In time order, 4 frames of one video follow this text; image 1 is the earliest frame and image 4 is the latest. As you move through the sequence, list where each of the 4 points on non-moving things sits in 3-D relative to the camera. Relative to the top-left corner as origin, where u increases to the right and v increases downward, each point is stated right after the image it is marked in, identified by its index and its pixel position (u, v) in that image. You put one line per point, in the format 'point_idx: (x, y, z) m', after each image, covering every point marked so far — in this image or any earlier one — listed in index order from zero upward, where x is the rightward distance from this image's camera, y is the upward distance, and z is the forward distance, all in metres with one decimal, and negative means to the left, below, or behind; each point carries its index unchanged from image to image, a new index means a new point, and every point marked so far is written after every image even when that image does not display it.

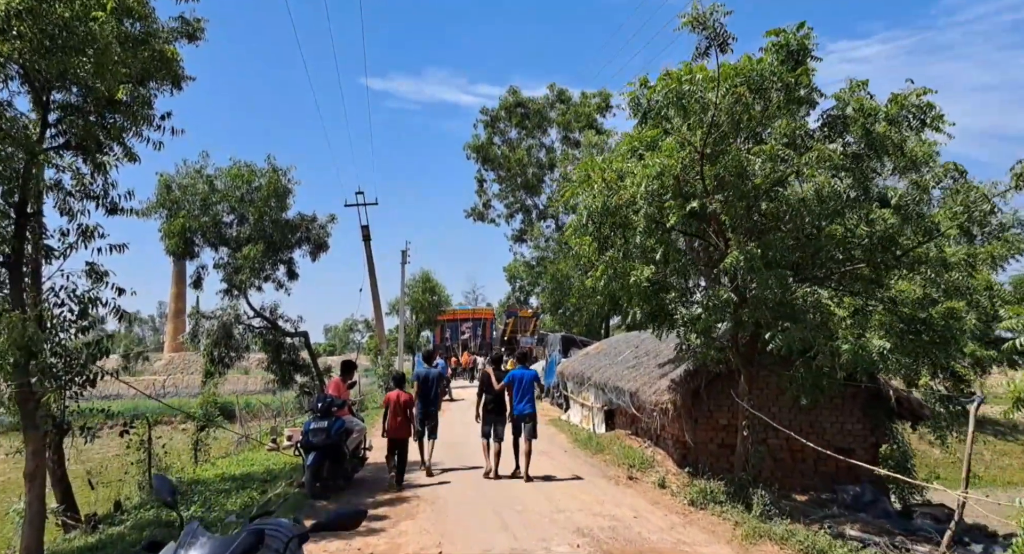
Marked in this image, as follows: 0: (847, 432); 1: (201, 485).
0: (+4.7, -2.2, +12.5) m
1: (-4.7, -3.1, +13.2) m
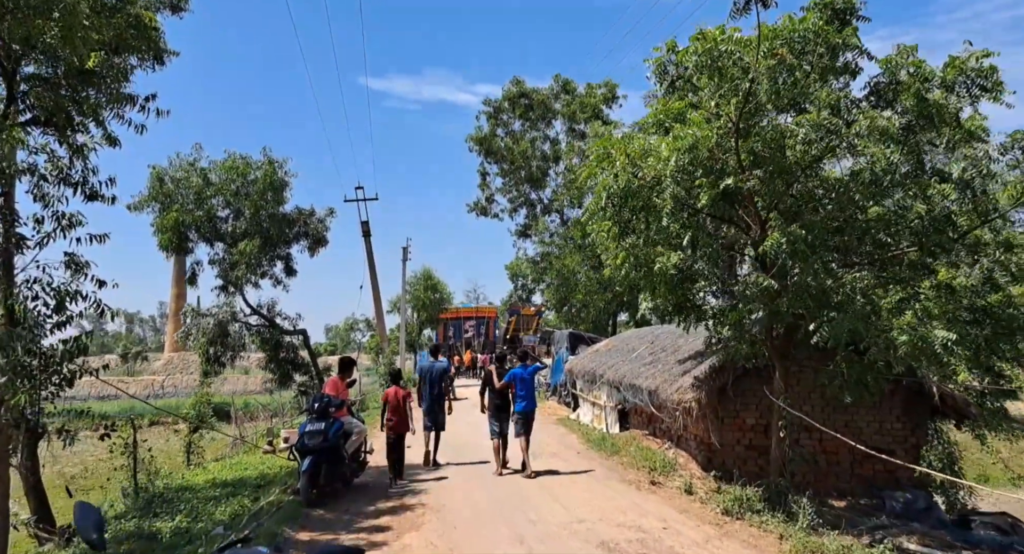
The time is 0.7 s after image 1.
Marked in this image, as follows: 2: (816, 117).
0: (+4.9, -2.0, +11.5) m
1: (-4.5, -3.0, +12.3) m
2: (+3.0, +1.6, +8.6) m
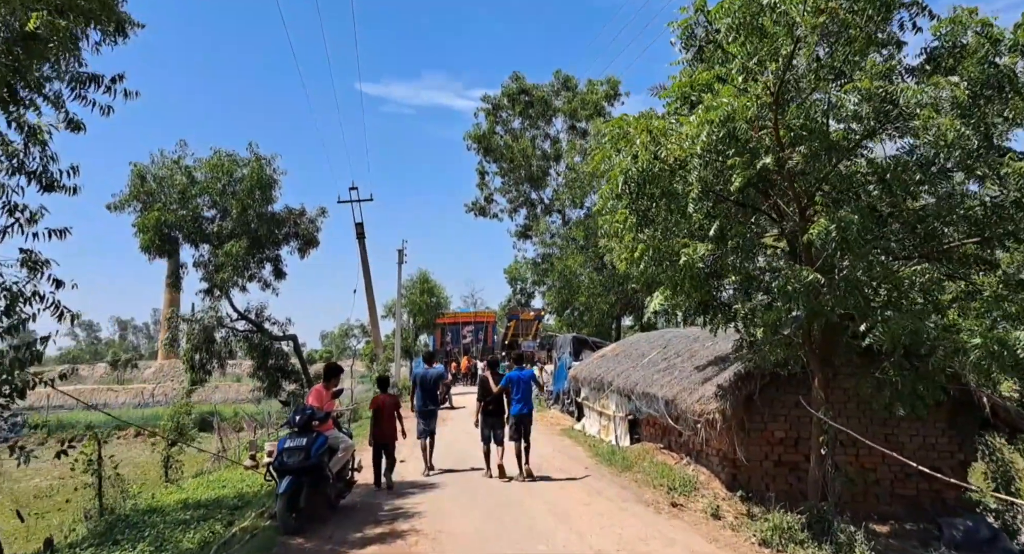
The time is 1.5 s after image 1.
0: (+4.9, -2.0, +10.4) m
1: (-4.5, -3.0, +11.1) m
2: (+3.0, +1.6, +7.5) m
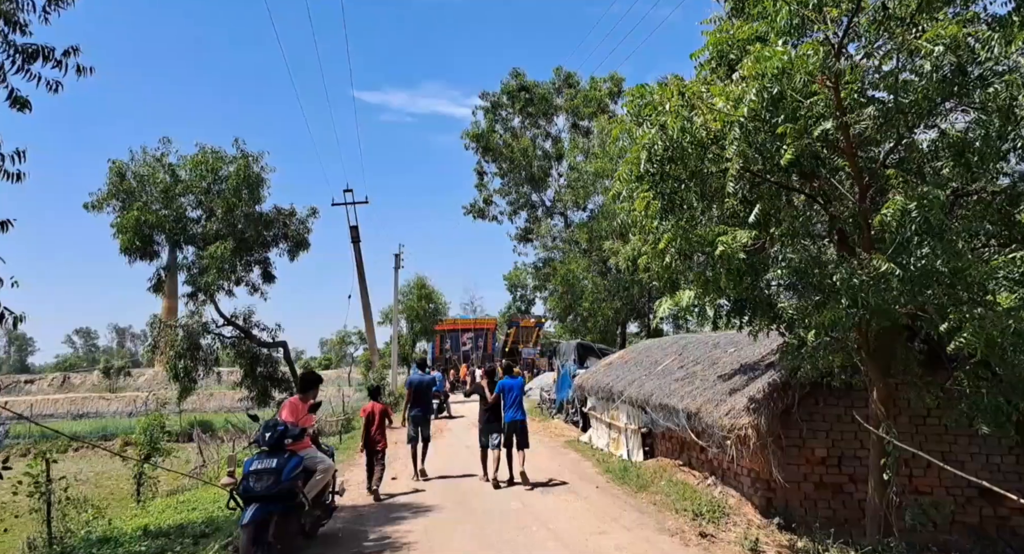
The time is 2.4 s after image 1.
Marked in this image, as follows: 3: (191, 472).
0: (+5.0, -2.0, +9.0) m
1: (-4.4, -3.0, +9.7) m
2: (+3.1, +1.7, +6.1) m
3: (-6.3, -3.8, +17.0) m
